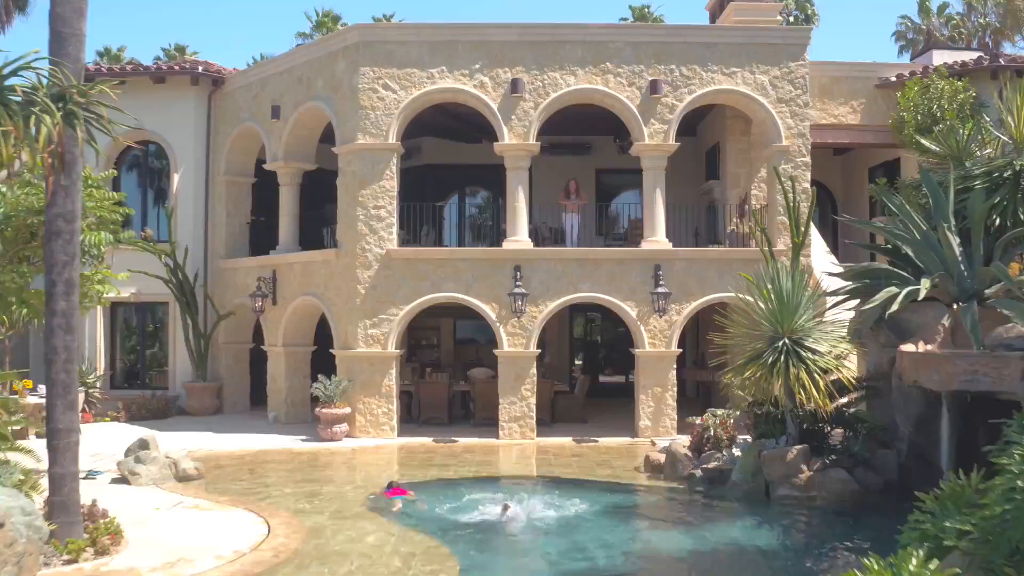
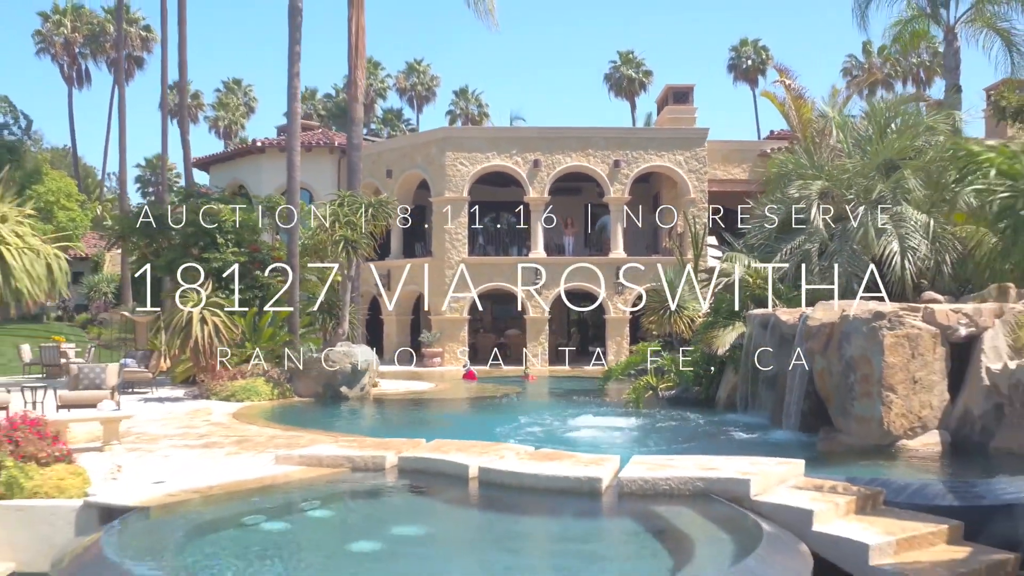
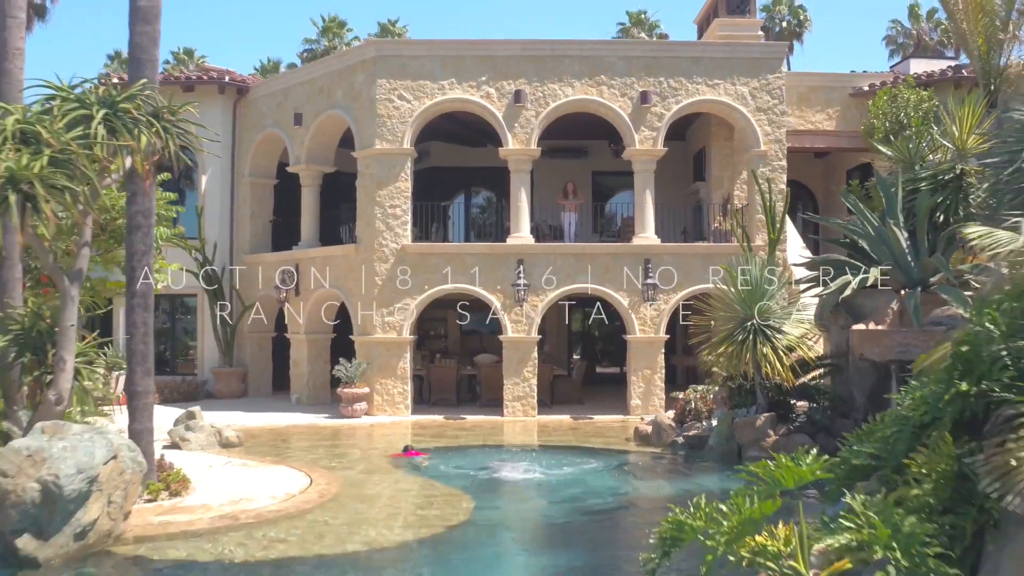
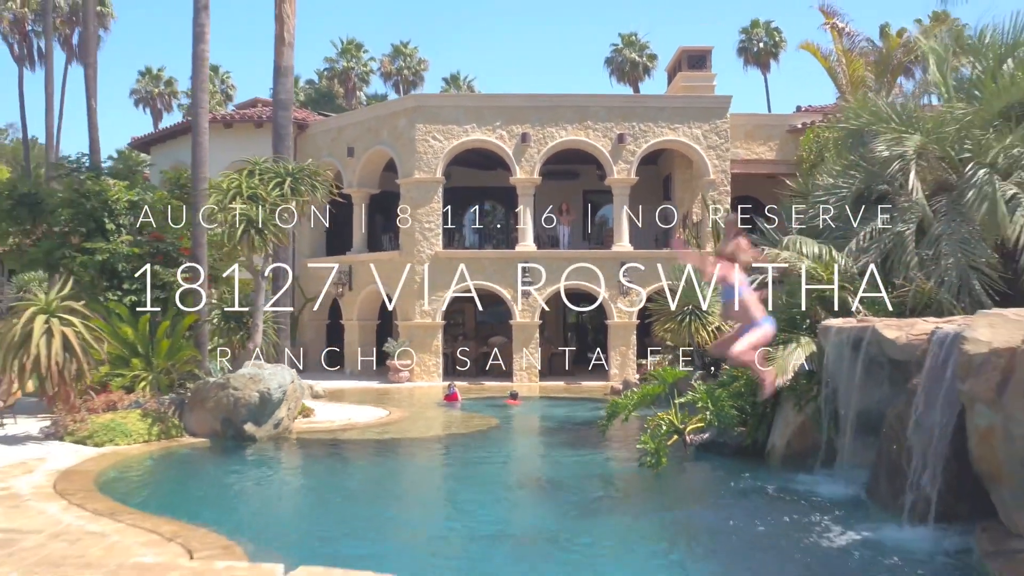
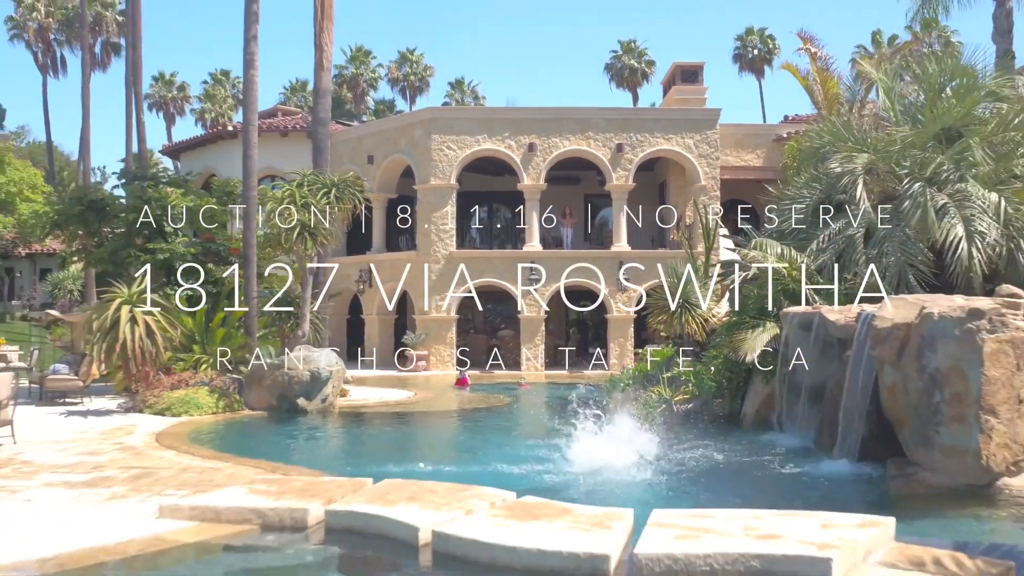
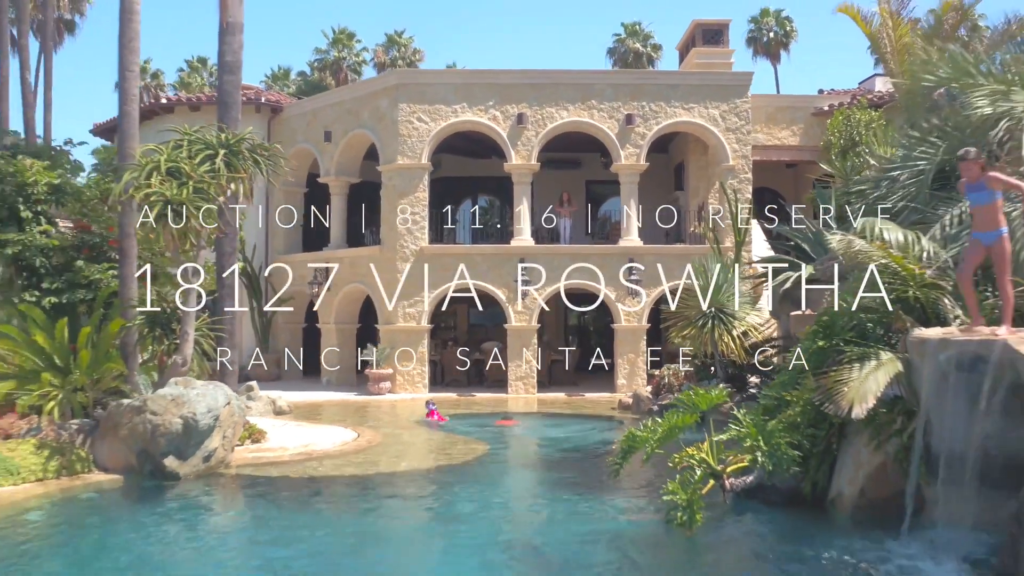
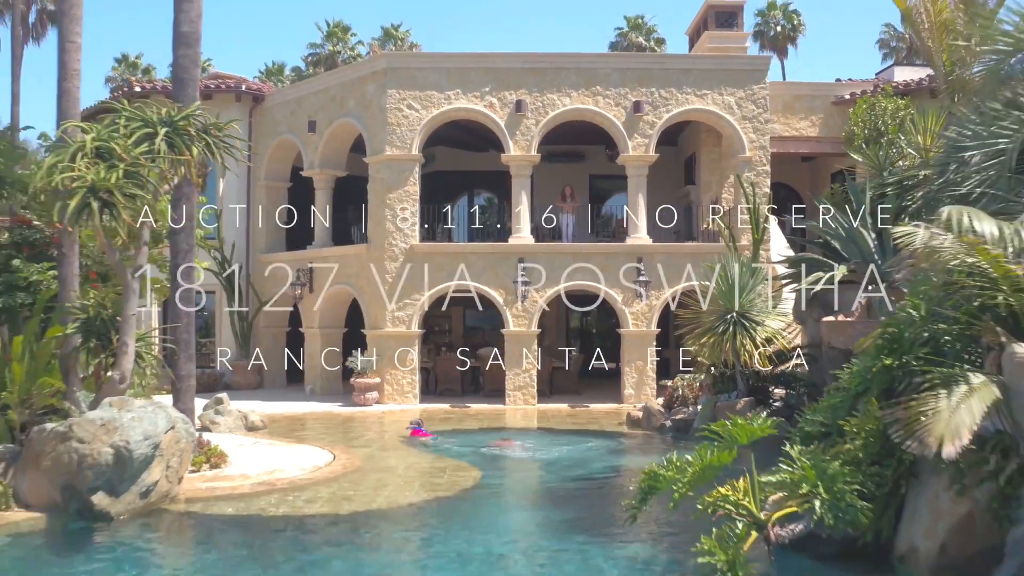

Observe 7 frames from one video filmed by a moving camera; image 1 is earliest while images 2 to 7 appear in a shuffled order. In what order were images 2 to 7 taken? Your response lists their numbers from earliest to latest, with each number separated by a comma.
3, 7, 6, 4, 5, 2
